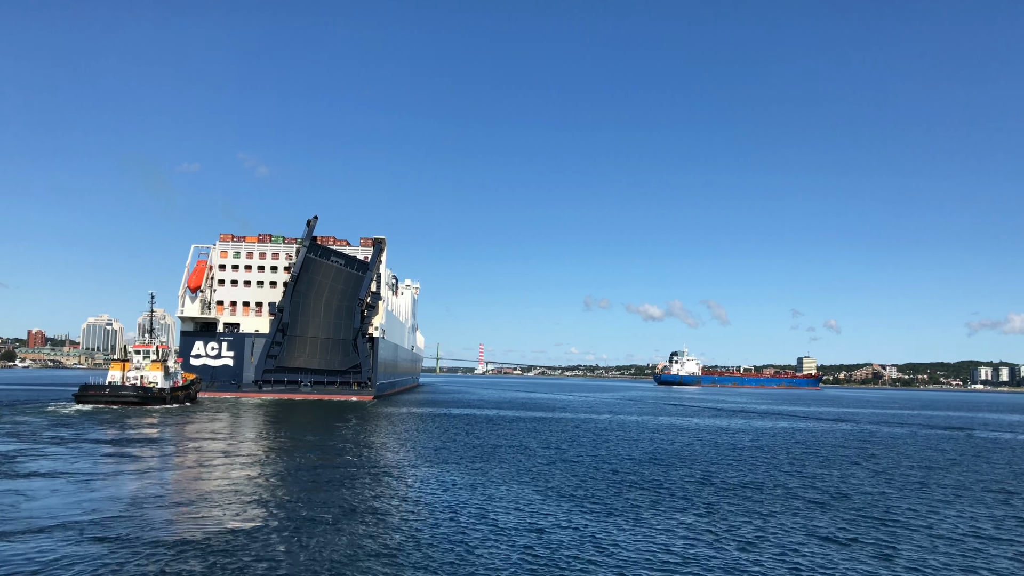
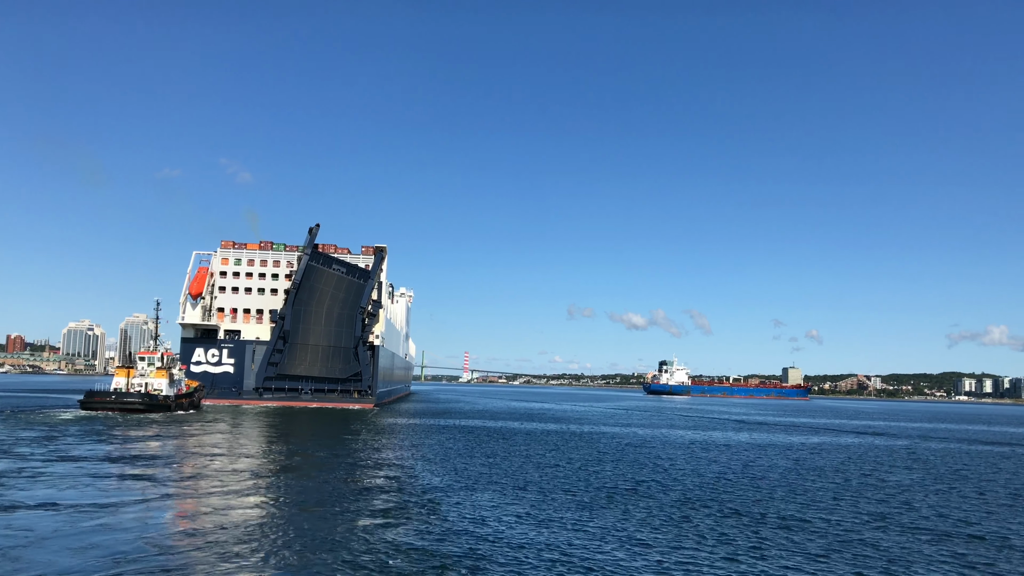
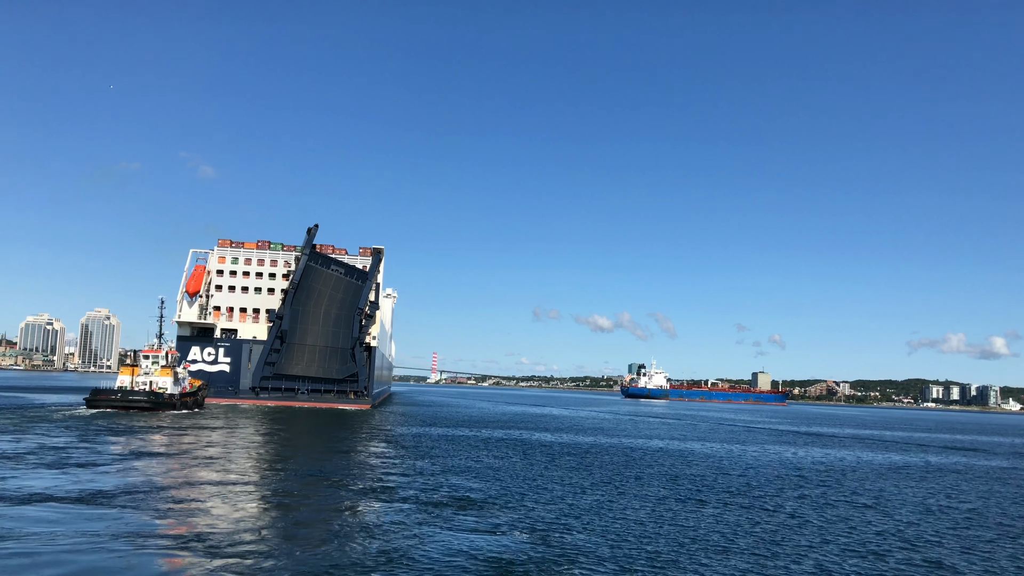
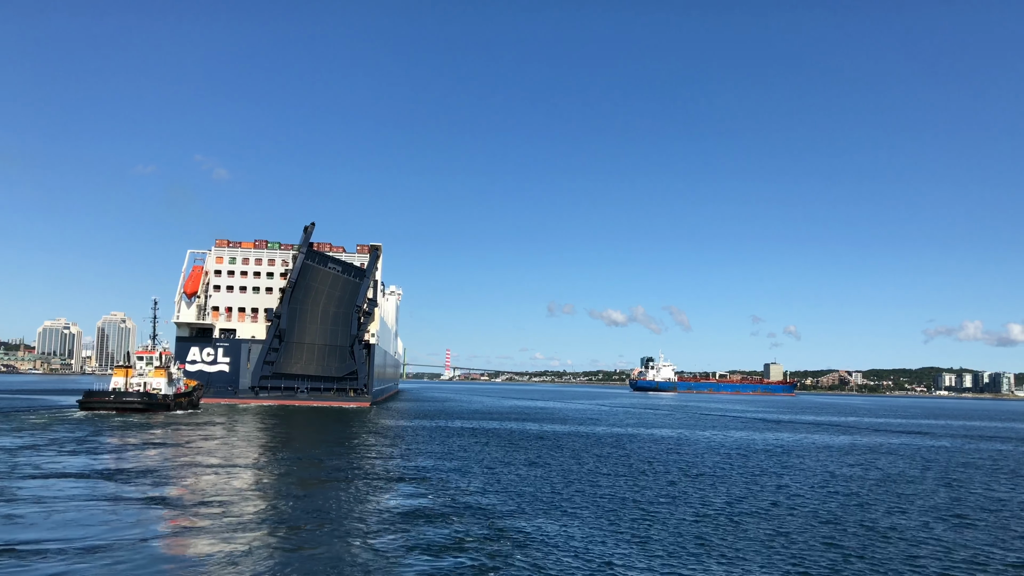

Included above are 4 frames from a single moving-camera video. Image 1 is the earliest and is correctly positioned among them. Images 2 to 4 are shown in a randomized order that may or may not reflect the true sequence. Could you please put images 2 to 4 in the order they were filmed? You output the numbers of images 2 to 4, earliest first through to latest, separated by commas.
2, 4, 3
